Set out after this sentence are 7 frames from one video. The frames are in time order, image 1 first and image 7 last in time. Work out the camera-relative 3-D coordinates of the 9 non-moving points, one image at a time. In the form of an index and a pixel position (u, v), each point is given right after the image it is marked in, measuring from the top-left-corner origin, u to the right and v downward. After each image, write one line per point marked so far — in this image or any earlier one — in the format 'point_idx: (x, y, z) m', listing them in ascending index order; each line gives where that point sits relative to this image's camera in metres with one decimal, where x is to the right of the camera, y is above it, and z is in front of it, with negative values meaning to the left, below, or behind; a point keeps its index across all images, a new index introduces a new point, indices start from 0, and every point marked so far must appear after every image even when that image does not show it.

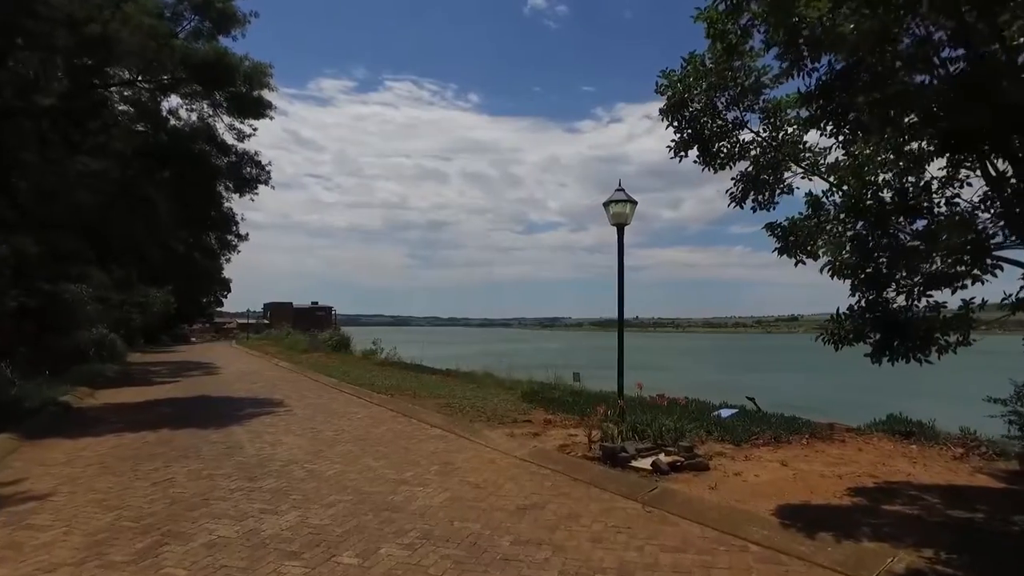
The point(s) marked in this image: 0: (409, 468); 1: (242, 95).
0: (-1.3, -2.3, +8.4) m
1: (-7.0, +5.0, +17.4) m
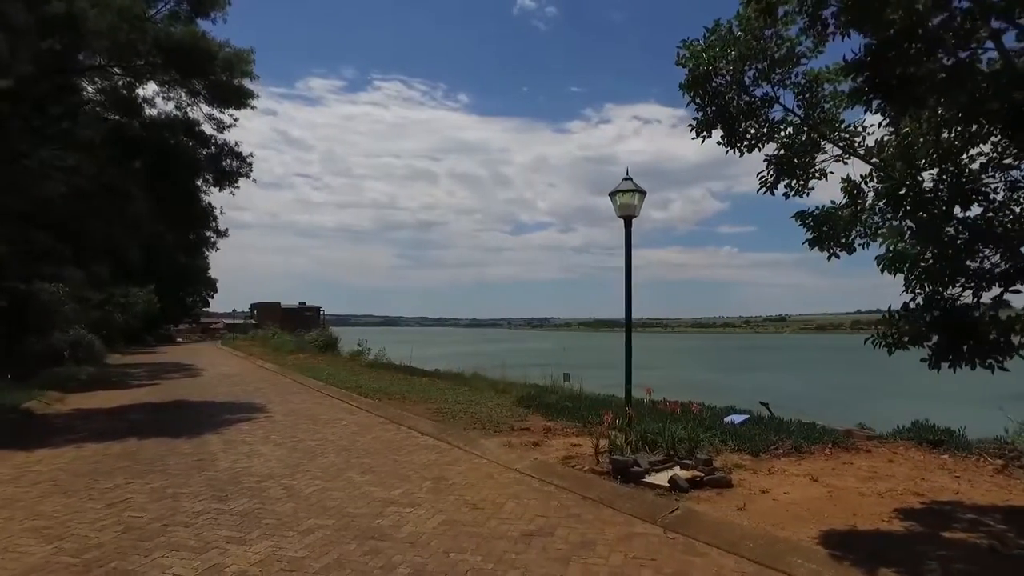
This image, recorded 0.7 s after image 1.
0: (-1.3, -2.2, +7.6) m
1: (-7.1, +5.1, +16.5) m
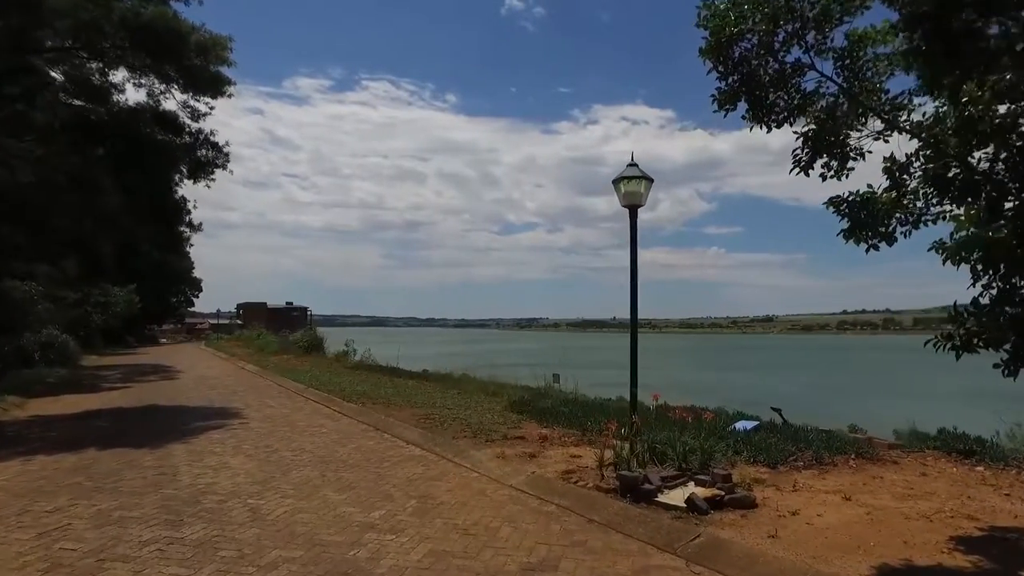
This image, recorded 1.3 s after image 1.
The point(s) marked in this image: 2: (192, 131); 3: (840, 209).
0: (-1.3, -2.2, +6.7) m
1: (-7.3, +5.1, +15.5) m
2: (-8.0, +4.0, +16.7) m
3: (+3.0, +0.7, +6.1) m
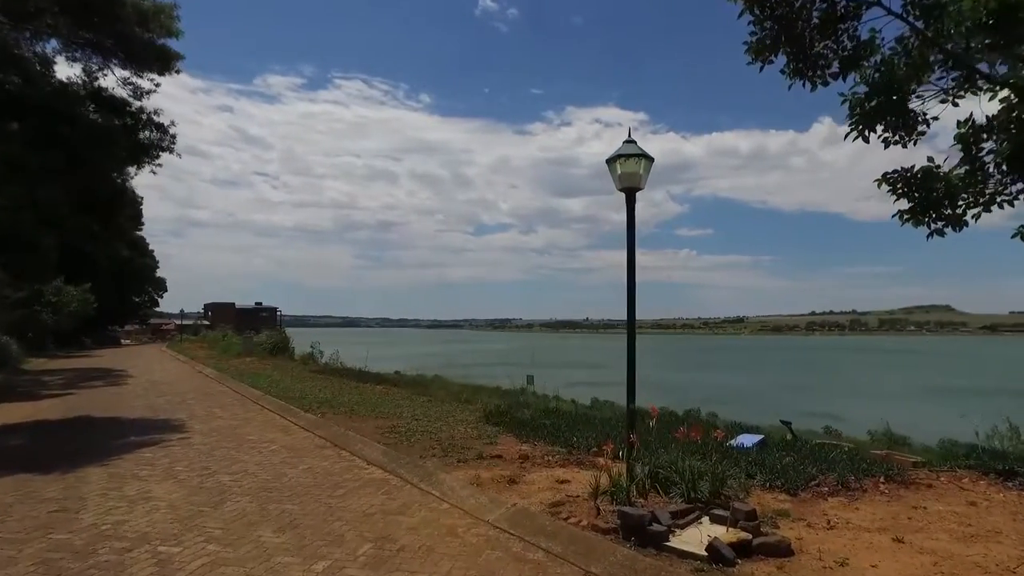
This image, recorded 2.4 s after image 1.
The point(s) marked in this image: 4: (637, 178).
0: (-1.5, -2.1, +5.4) m
1: (-7.8, +5.2, +14.0) m
2: (-8.5, +4.0, +15.1) m
3: (+2.8, +0.7, +4.9) m
4: (+1.4, +1.2, +7.3) m
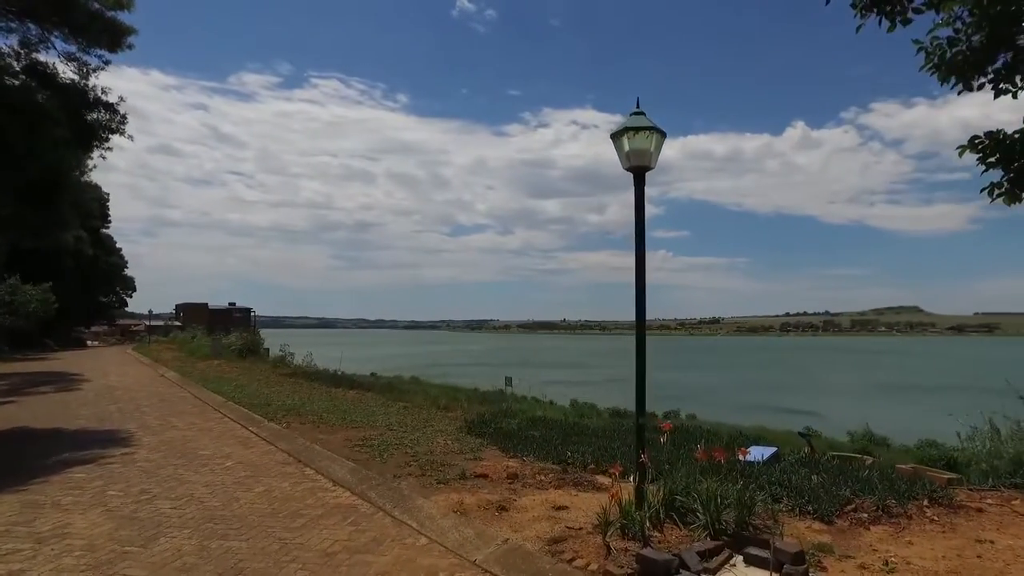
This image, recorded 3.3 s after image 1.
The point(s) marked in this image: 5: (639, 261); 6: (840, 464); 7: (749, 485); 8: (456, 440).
0: (-1.6, -2.1, +4.3) m
1: (-8.1, +5.2, +12.7) m
2: (-8.9, +4.1, +13.8) m
3: (+2.8, +0.8, +3.9) m
4: (+1.3, +1.2, +6.3) m
5: (+1.2, +0.3, +6.3) m
6: (+3.7, -2.0, +7.5) m
7: (+2.3, -1.9, +6.4) m
8: (-0.9, -2.3, +10.3) m
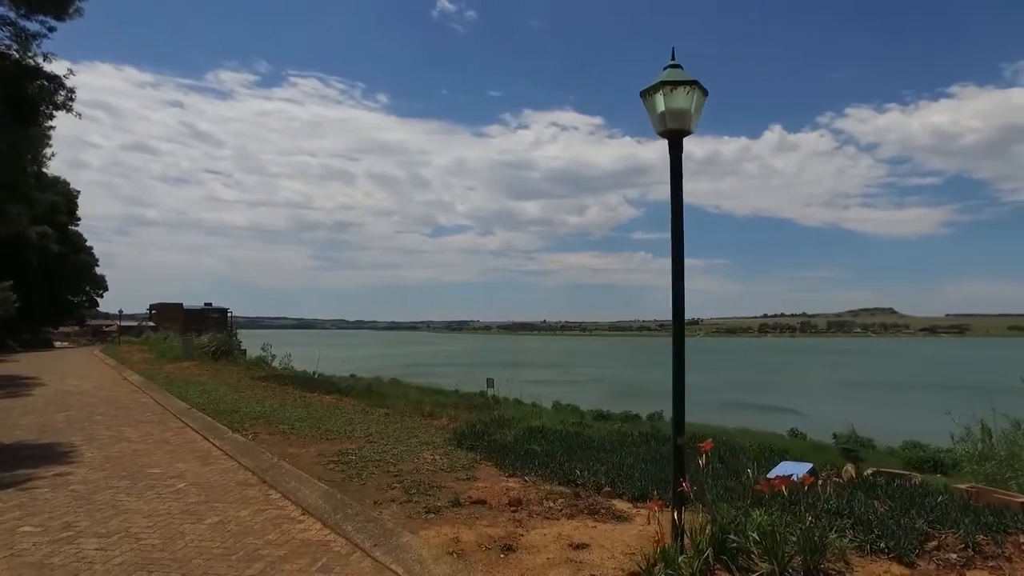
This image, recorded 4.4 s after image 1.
0: (-1.4, -2.0, +3.1) m
1: (-8.2, +5.3, +11.2) m
2: (-9.0, +4.2, +12.3) m
3: (+2.9, +0.9, +2.8) m
4: (+1.3, +1.3, +5.1) m
5: (+1.3, +0.4, +5.1) m
6: (+3.7, -1.9, +6.5) m
7: (+2.4, -1.8, +5.2) m
8: (-0.9, -2.3, +9.1) m
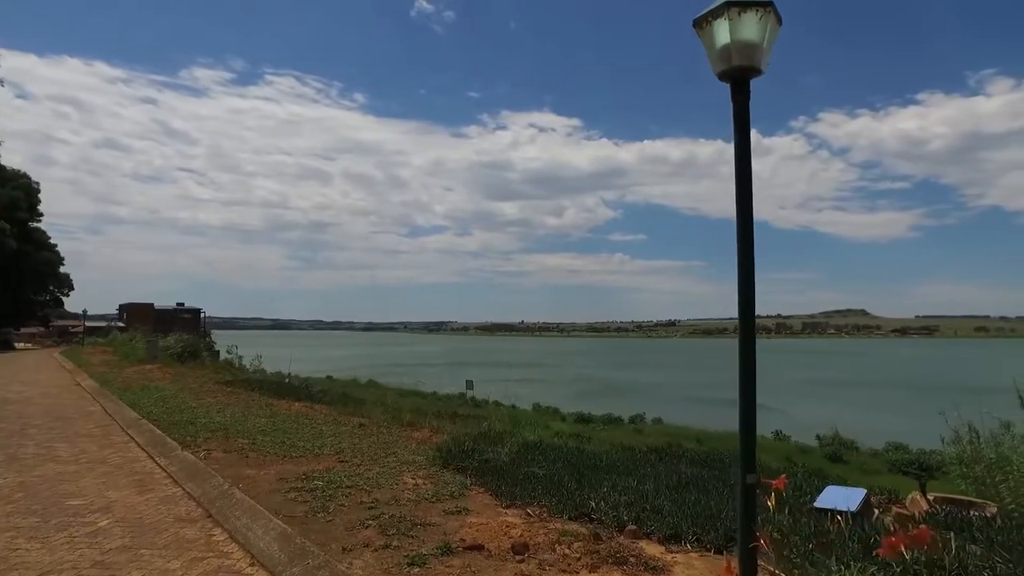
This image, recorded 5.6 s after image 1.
0: (-1.3, -1.9, +1.7) m
1: (-8.3, +5.4, +9.6) m
2: (-9.1, +4.3, +10.7) m
3: (+3.1, +0.9, +1.6) m
4: (+1.4, +1.4, +3.9) m
5: (+1.4, +0.5, +3.8) m
6: (+3.8, -1.8, +5.3) m
7: (+2.4, -1.7, +4.0) m
8: (-1.0, -2.2, +7.7) m
